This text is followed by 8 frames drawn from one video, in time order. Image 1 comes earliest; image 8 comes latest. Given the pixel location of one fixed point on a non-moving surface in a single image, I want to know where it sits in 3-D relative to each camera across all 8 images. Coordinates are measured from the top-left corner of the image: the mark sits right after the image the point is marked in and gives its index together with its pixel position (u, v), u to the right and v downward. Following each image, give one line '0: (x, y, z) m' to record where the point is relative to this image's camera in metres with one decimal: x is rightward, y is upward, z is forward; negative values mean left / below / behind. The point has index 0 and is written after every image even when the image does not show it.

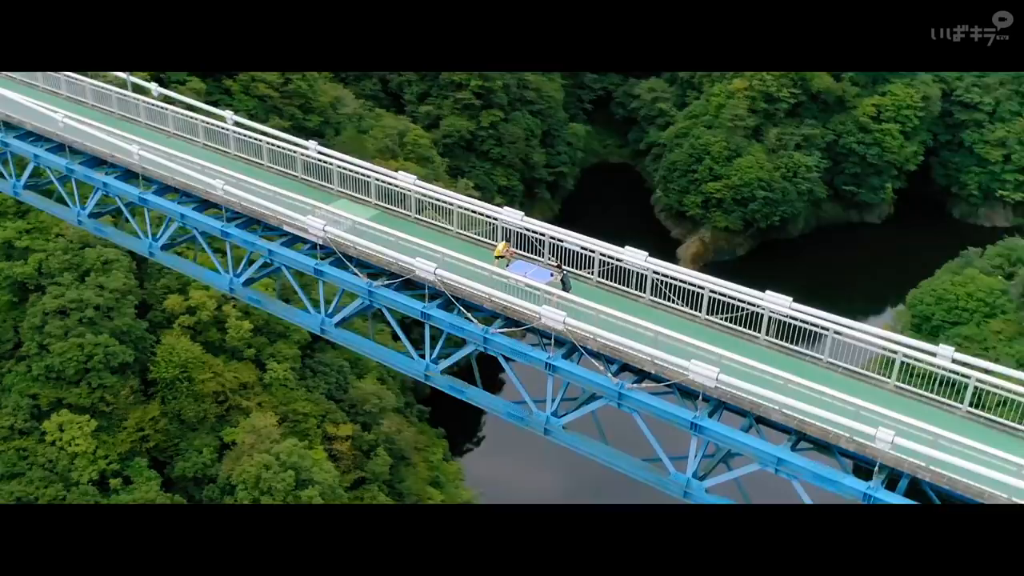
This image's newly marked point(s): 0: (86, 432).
0: (-6.2, -2.1, +18.6) m
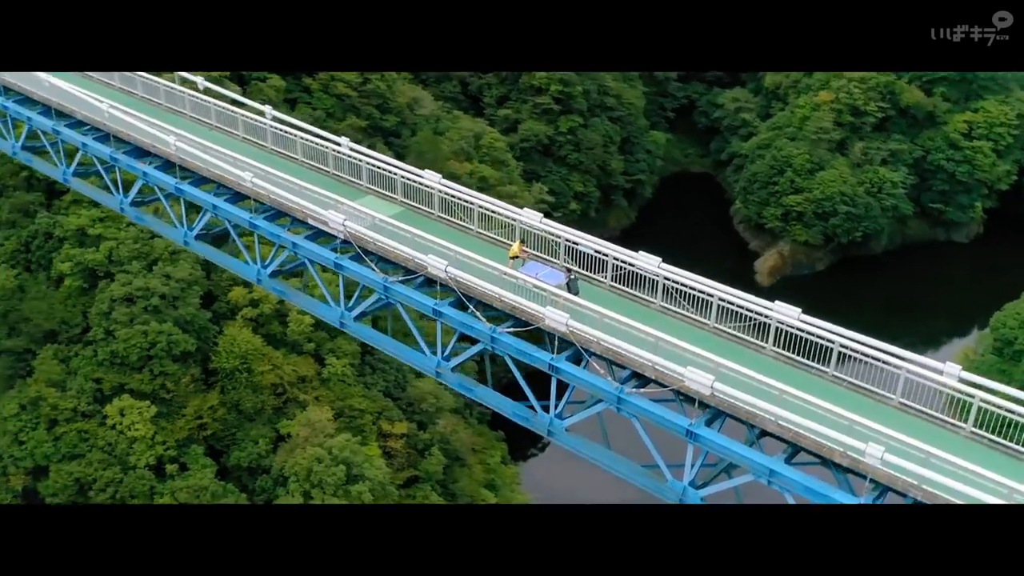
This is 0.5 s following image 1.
0: (-5.5, -1.9, +19.0) m
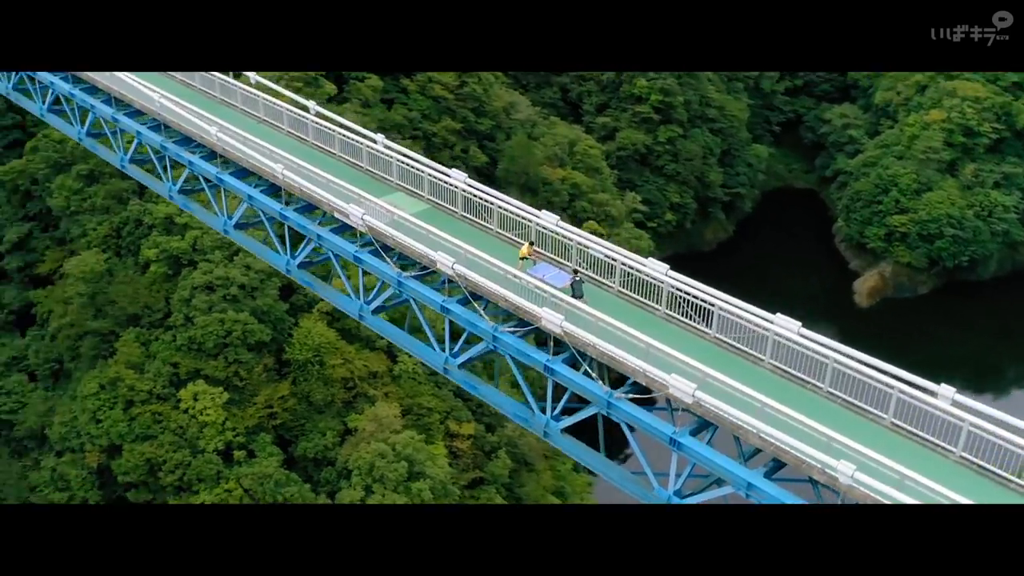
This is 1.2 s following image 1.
0: (-4.5, -1.8, +19.4) m
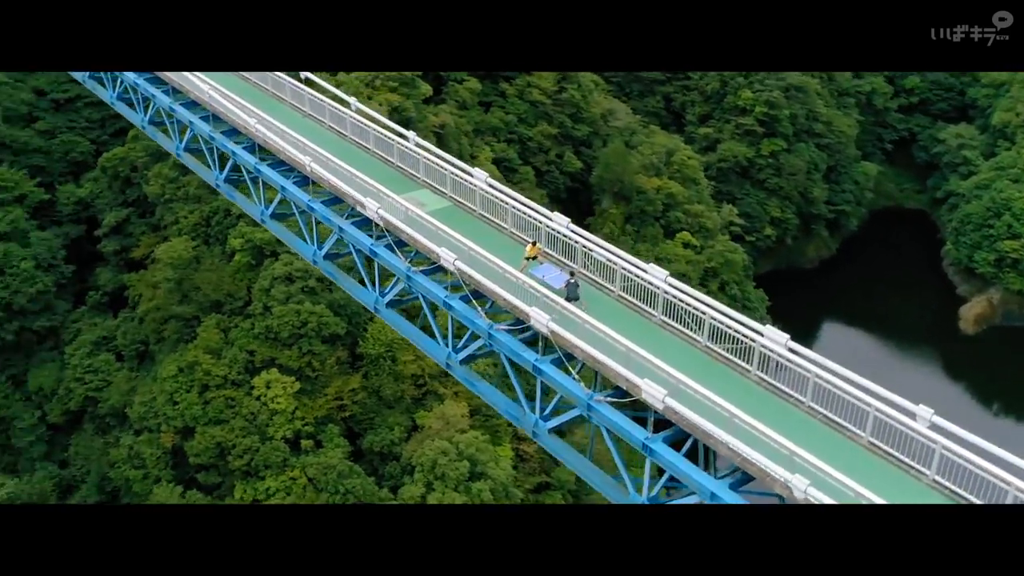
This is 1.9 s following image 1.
0: (-3.5, -1.6, +19.8) m
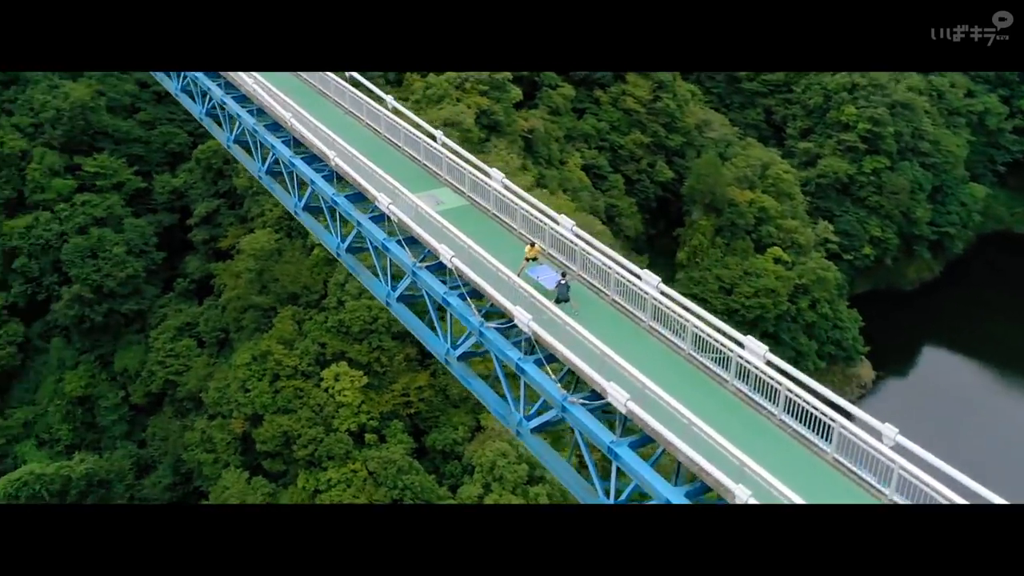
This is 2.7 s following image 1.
0: (-2.5, -1.6, +20.1) m
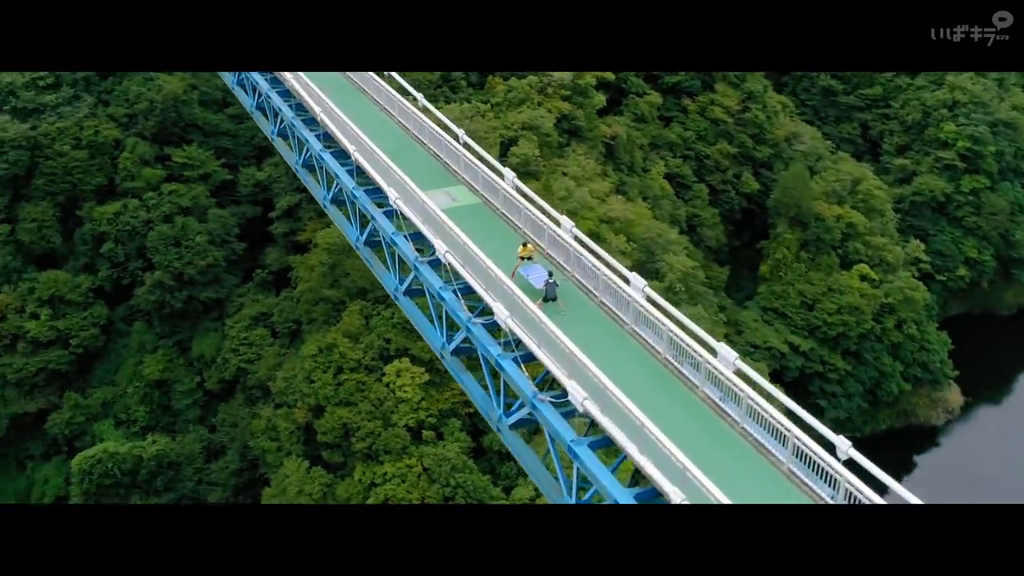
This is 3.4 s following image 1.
0: (-1.6, -1.5, +20.3) m
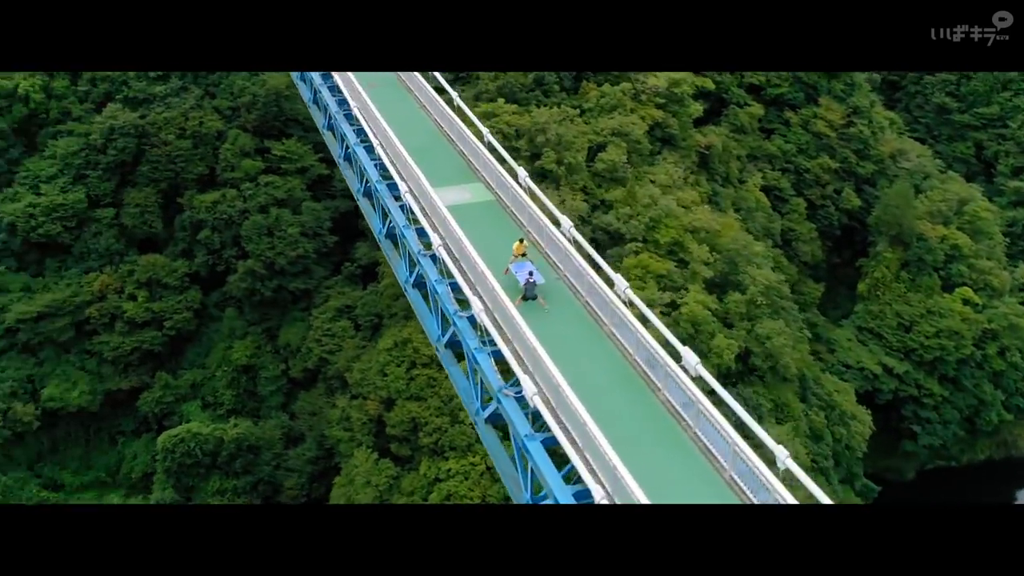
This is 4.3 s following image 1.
0: (-0.4, -1.5, +20.5) m
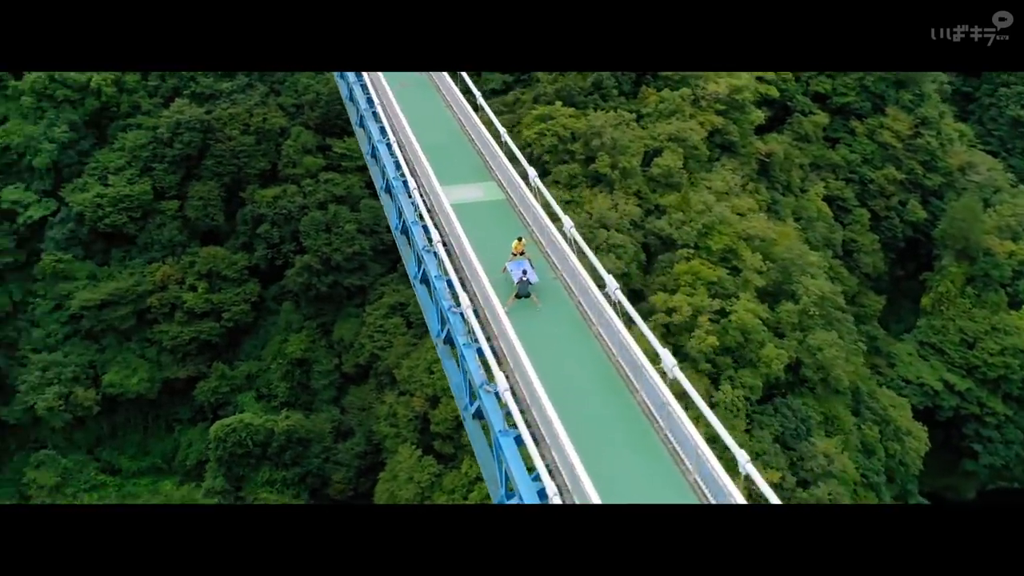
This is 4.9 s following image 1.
0: (+0.3, -1.5, +20.6) m
